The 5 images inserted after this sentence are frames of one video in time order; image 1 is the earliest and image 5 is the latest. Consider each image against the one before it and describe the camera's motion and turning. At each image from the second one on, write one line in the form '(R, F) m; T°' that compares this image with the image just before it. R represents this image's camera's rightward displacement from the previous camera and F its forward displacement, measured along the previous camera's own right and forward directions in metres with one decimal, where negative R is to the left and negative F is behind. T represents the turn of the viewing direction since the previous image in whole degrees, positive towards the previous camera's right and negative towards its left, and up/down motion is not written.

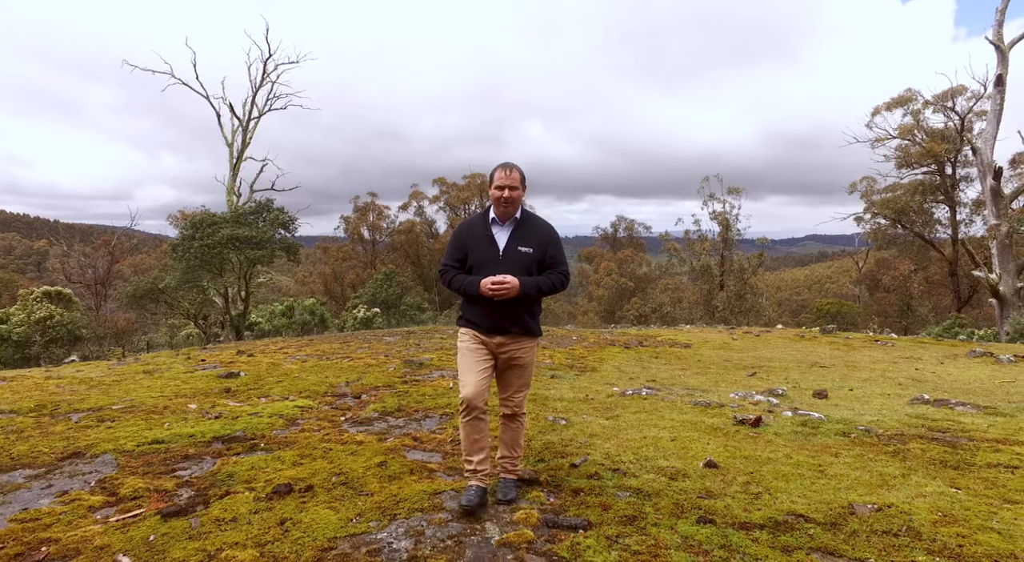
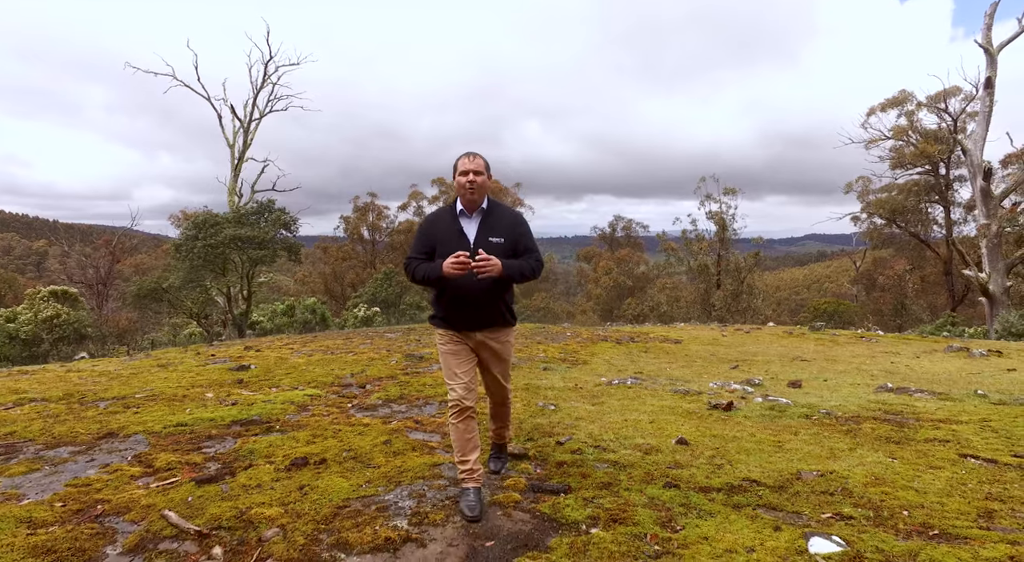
(+0.1, -0.5) m; 0°
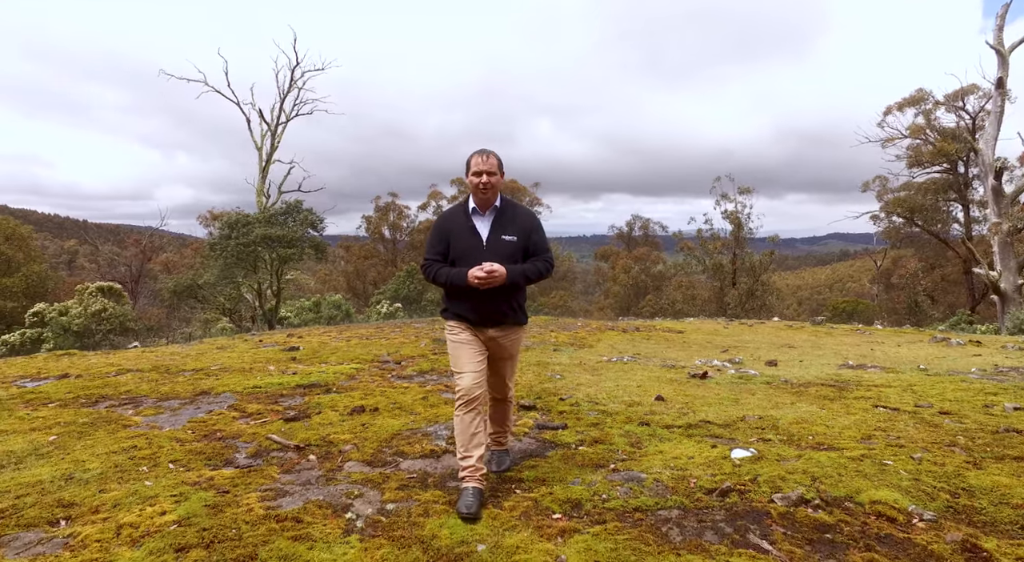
(+0.1, -1.3) m; -2°
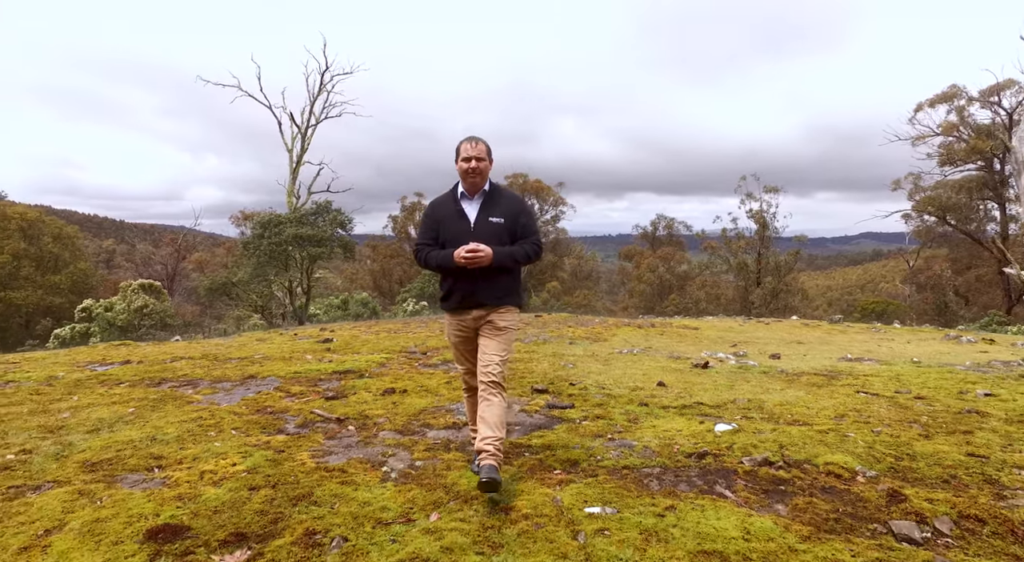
(+0.1, -0.7) m; -2°
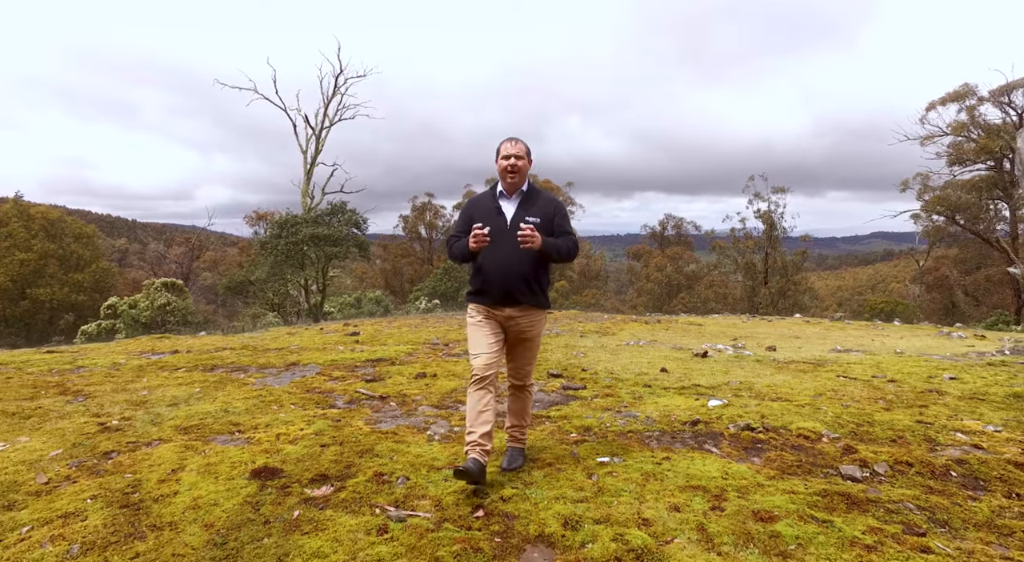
(-0.1, -0.8) m; -1°
